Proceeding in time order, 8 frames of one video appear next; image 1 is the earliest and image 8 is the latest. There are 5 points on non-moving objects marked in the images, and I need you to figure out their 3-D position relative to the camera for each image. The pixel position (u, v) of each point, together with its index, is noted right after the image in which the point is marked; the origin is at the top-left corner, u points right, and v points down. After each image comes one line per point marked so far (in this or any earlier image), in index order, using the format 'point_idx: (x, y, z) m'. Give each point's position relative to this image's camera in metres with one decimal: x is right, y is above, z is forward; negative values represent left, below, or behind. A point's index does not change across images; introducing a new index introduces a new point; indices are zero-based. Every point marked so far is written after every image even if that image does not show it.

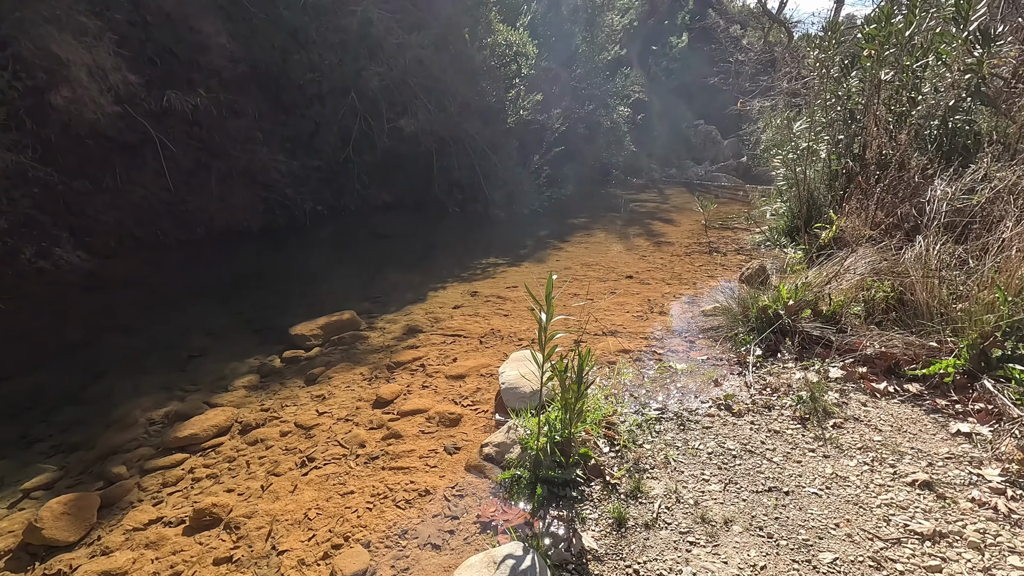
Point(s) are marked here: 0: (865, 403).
0: (+2.0, -0.6, +3.0) m
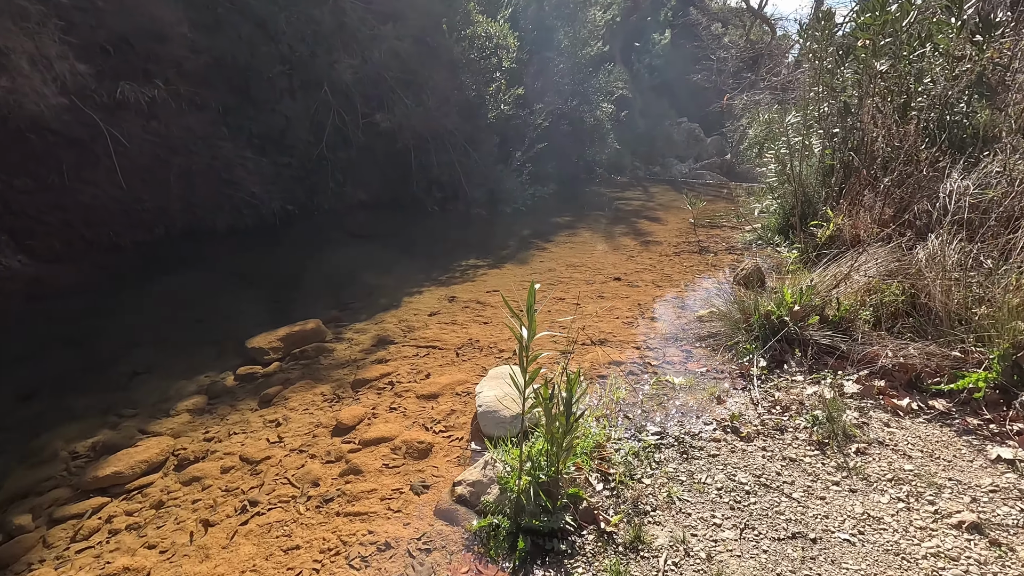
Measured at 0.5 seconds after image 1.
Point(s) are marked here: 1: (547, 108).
0: (+1.9, -0.7, +2.7) m
1: (+0.9, +4.5, +13.3) m
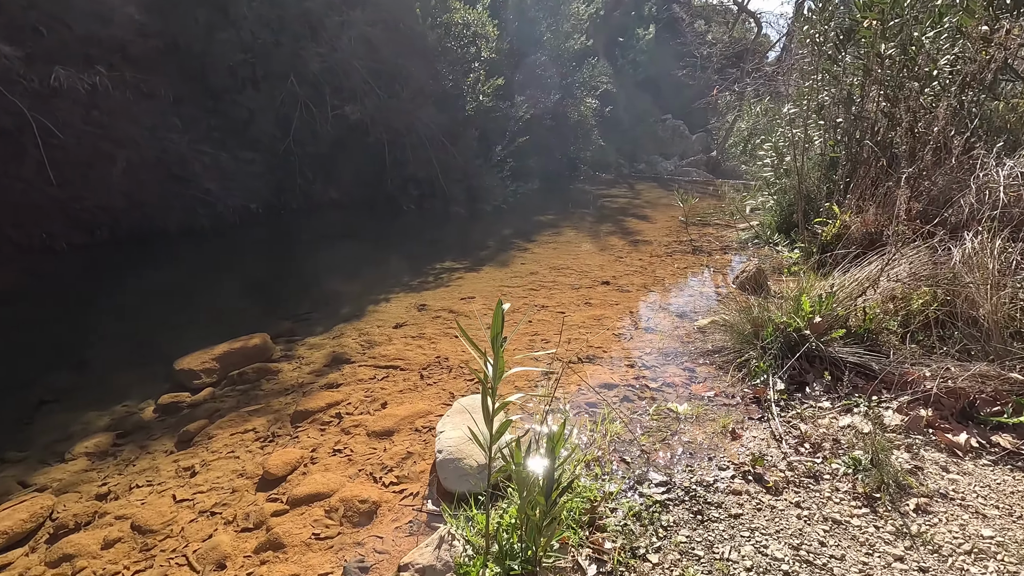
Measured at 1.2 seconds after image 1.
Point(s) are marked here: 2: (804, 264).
0: (+1.7, -0.7, +2.1) m
1: (+0.4, +4.4, +12.7) m
2: (+2.8, +0.1, +5.0) m
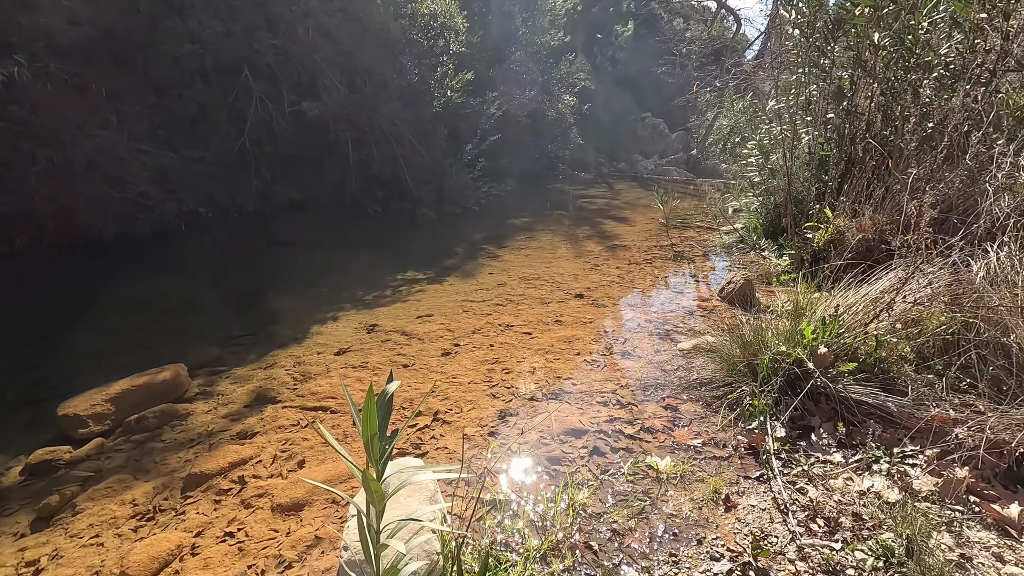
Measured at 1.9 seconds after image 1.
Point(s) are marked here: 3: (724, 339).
0: (+1.5, -0.8, +1.7) m
1: (-0.2, +4.3, +12.2) m
2: (+2.5, 0.0, +4.6) m
3: (+1.2, -0.3, +3.0) m
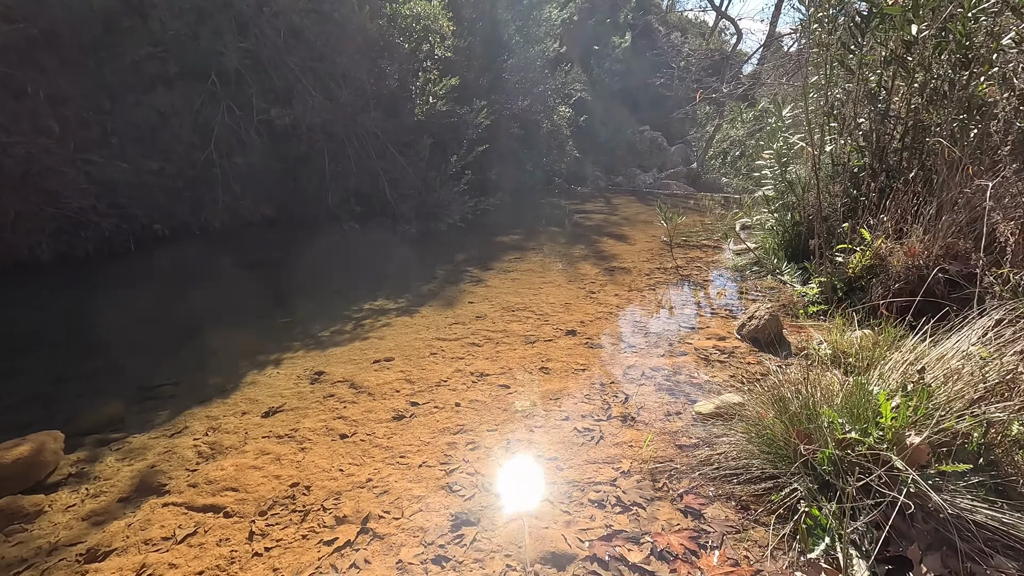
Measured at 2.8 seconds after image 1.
0: (+1.4, -1.0, +0.9) m
1: (-0.4, +3.9, +11.5) m
2: (+2.3, -0.2, +3.8) m
3: (+1.0, -0.5, +2.2) m
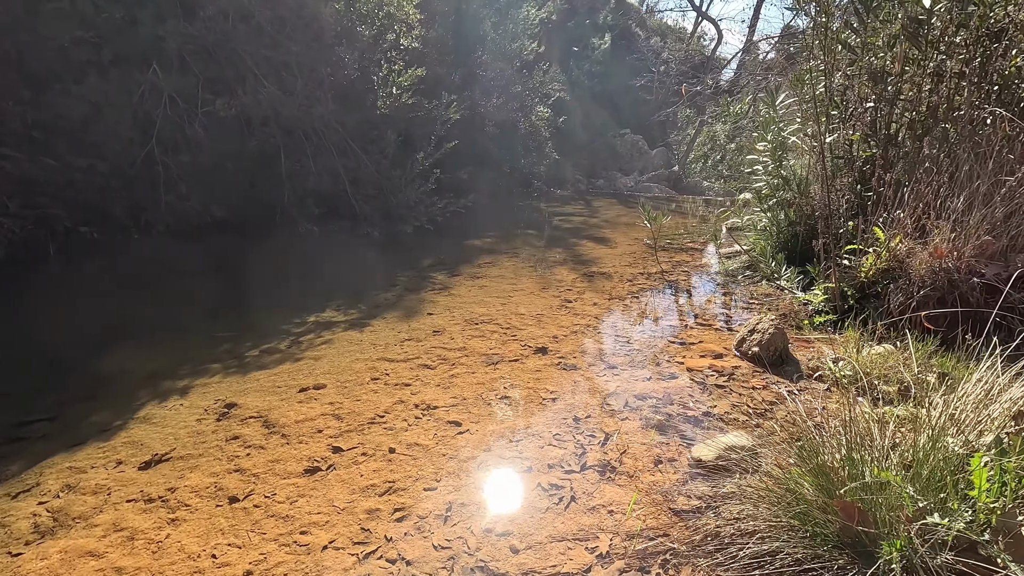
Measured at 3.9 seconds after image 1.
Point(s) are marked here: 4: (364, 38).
0: (+1.2, -1.1, +0.3) m
1: (-0.9, +3.7, +10.9) m
2: (+2.1, -0.3, +3.3) m
3: (+0.8, -0.5, +1.6) m
4: (-2.2, +3.7, +8.0) m
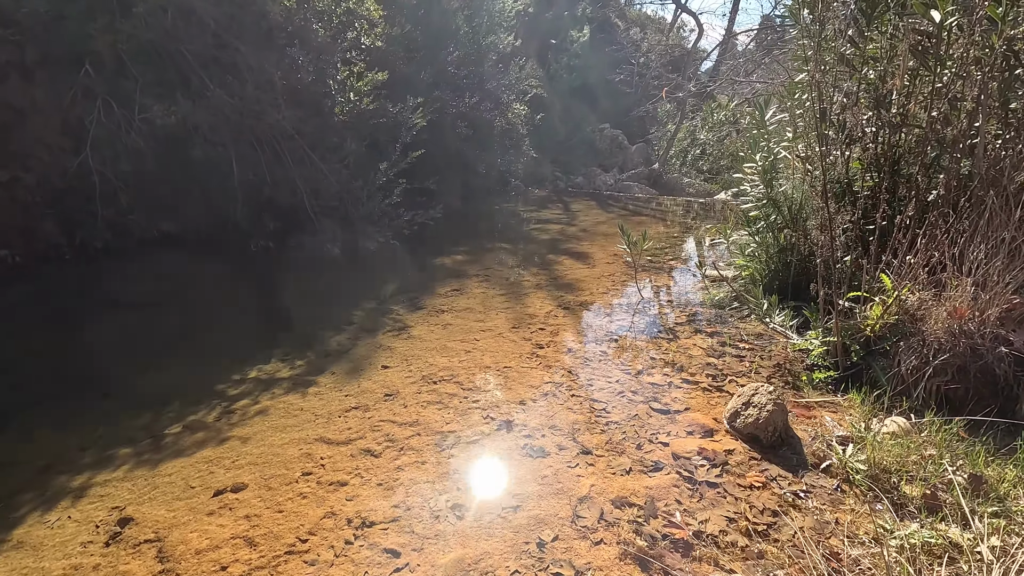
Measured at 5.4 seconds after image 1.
0: (+1.1, -1.5, -0.1) m
1: (-1.4, +3.5, +10.3) m
2: (+1.9, -0.6, +2.9) m
3: (+0.7, -0.9, +1.2) m
4: (-2.6, +3.5, +7.3) m
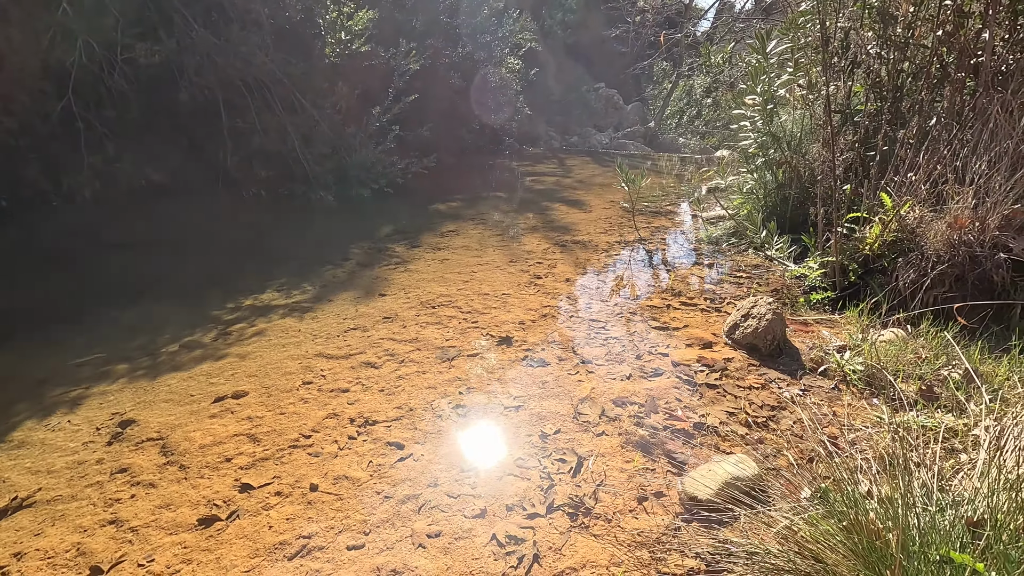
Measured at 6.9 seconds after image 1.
0: (+1.2, -1.2, 0.0) m
1: (-1.5, +4.4, +10.1) m
2: (+1.9, -0.2, +2.9) m
3: (+0.7, -0.6, +1.2) m
4: (-2.7, +4.1, +7.1) m
